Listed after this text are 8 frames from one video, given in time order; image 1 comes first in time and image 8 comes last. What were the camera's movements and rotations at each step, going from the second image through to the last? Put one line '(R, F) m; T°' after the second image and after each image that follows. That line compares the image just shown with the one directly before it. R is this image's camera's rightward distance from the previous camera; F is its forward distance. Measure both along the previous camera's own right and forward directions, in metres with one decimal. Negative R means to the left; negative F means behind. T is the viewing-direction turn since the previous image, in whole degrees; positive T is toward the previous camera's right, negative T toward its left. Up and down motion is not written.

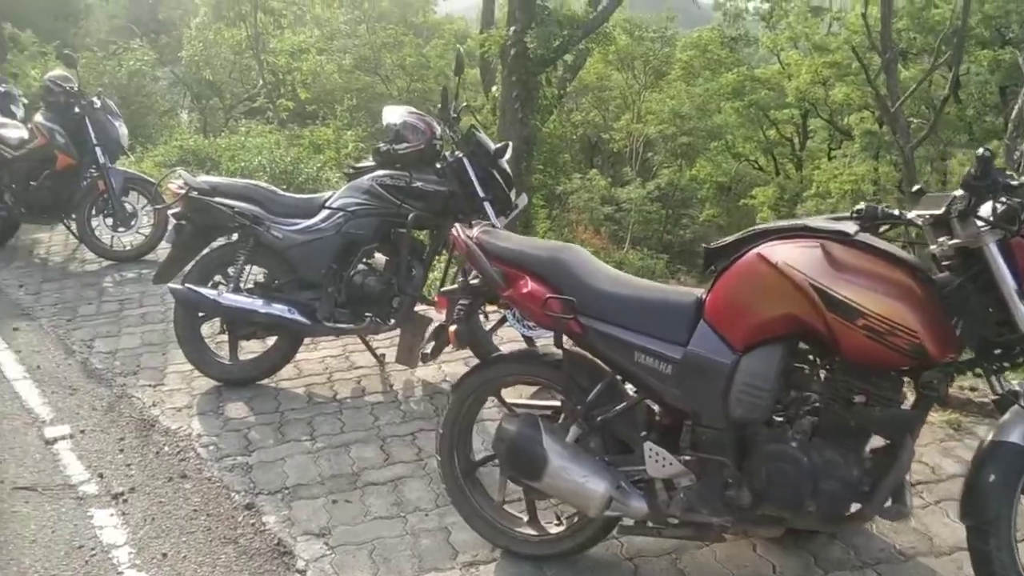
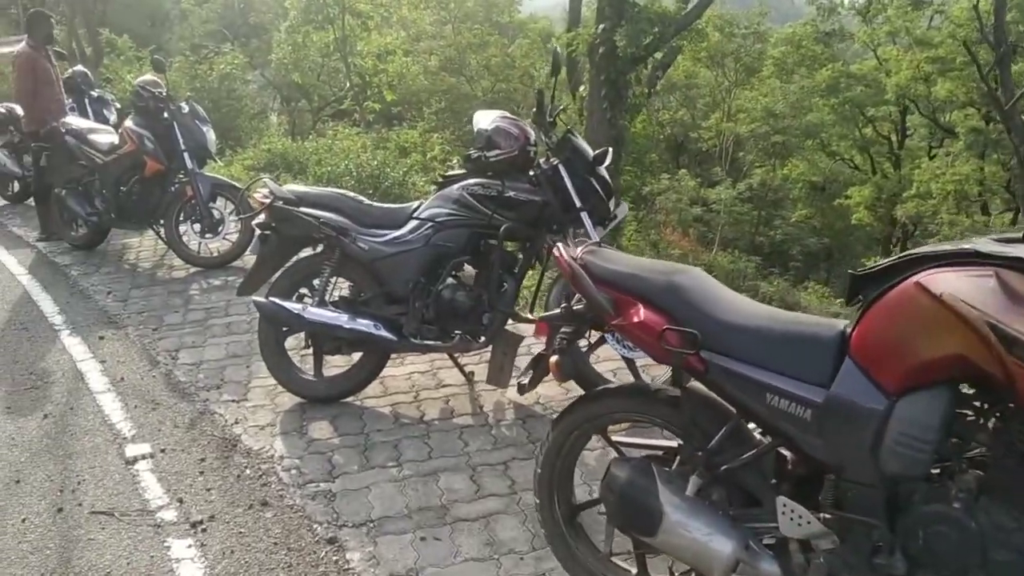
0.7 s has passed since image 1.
(-0.1, +0.3) m; -5°
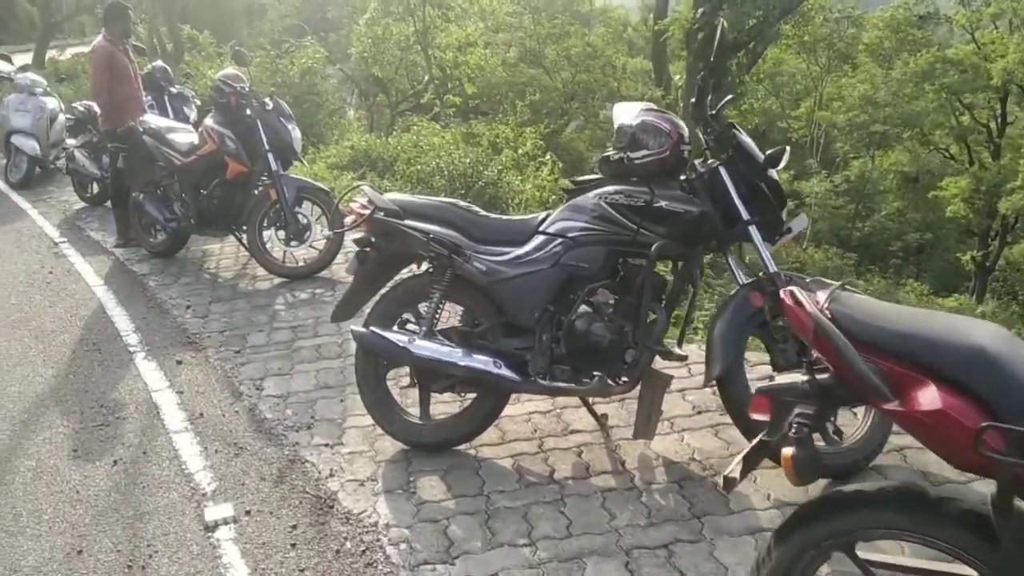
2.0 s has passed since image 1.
(-0.3, +0.8) m; -4°
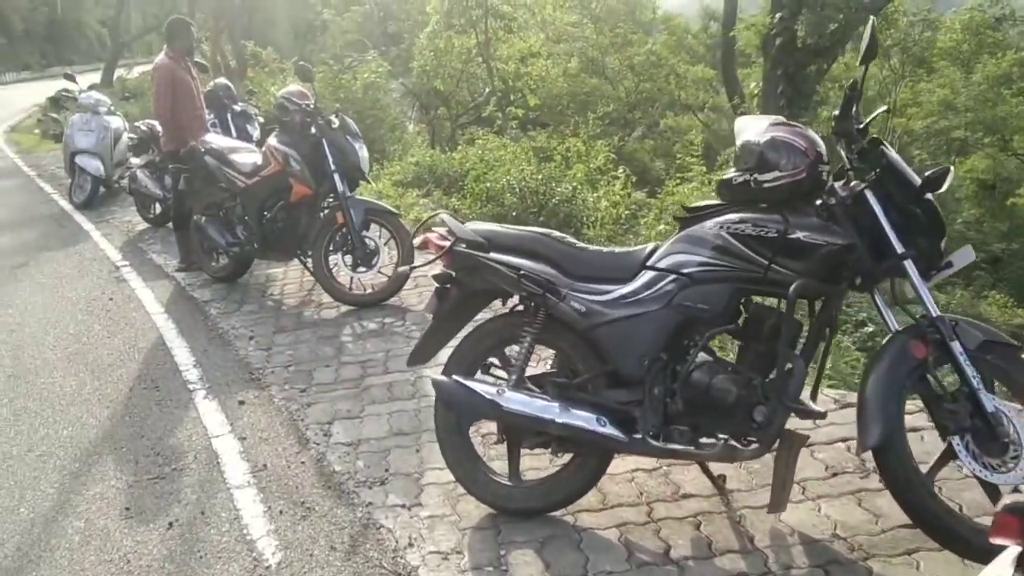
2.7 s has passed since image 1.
(-0.2, +0.5) m; -4°
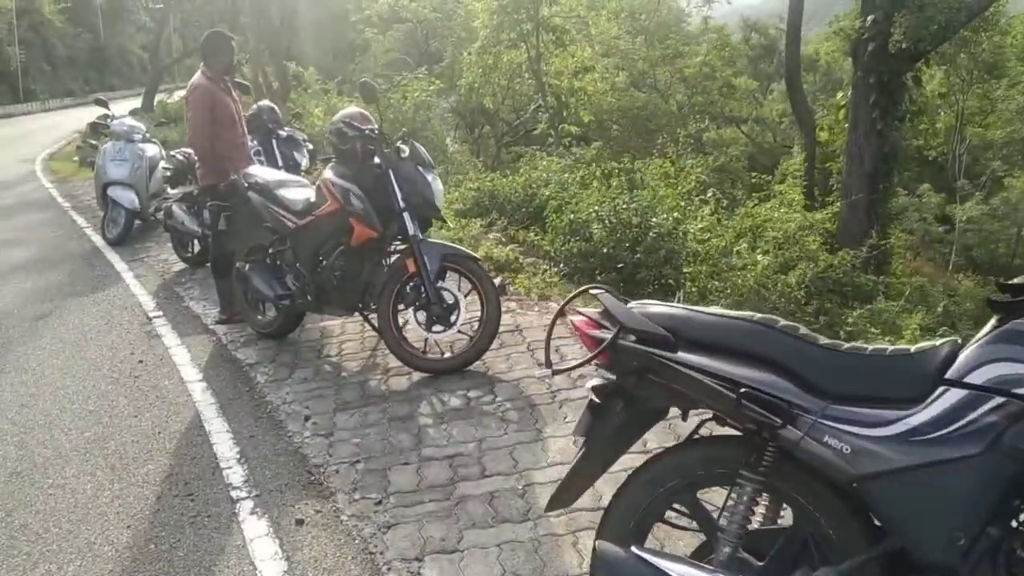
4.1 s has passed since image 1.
(-0.4, +1.2) m; -2°
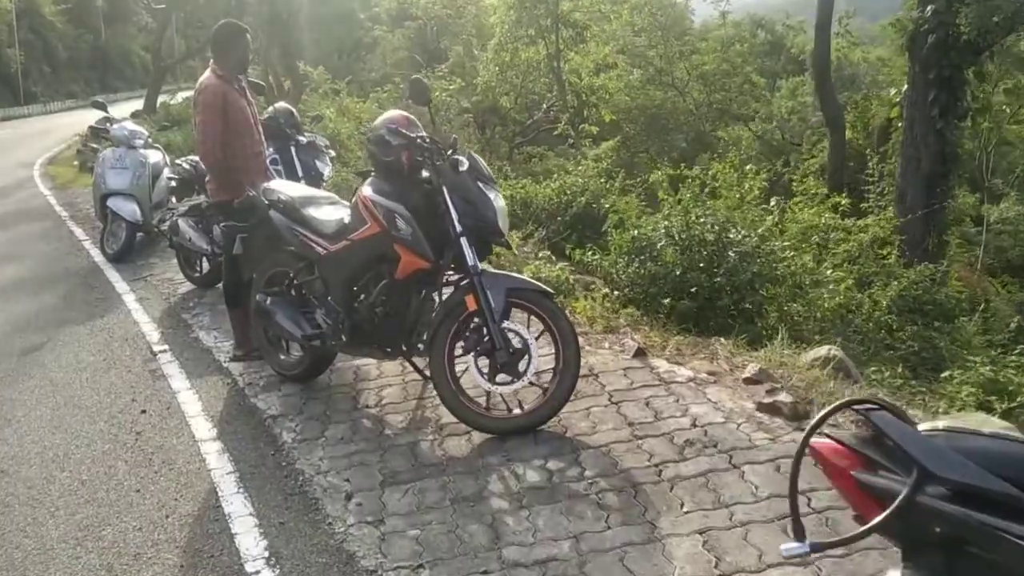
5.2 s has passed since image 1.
(-0.4, +0.9) m; 0°
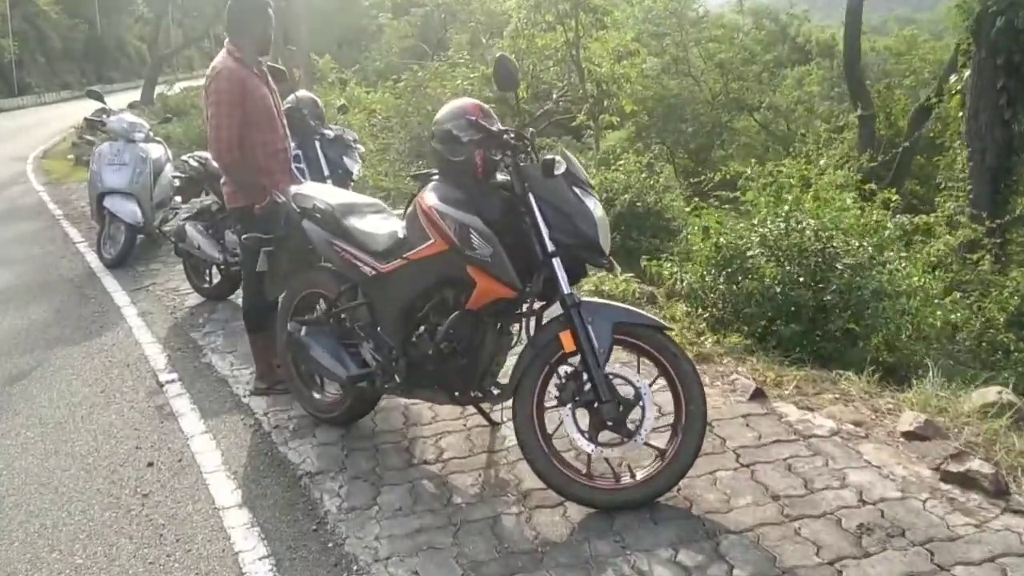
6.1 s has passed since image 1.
(-0.4, +0.9) m; 0°
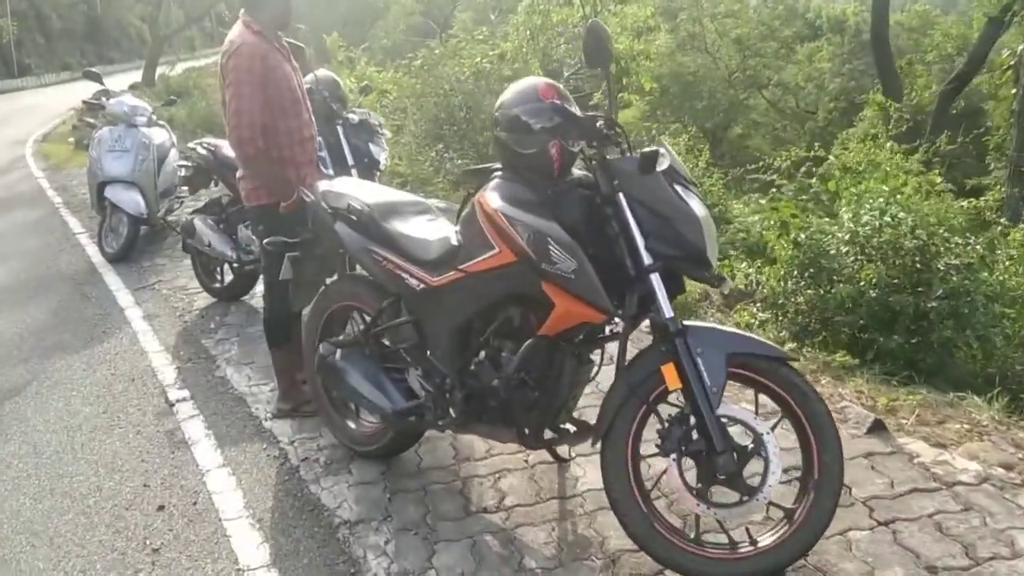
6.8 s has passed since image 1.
(-0.3, +0.6) m; 0°
